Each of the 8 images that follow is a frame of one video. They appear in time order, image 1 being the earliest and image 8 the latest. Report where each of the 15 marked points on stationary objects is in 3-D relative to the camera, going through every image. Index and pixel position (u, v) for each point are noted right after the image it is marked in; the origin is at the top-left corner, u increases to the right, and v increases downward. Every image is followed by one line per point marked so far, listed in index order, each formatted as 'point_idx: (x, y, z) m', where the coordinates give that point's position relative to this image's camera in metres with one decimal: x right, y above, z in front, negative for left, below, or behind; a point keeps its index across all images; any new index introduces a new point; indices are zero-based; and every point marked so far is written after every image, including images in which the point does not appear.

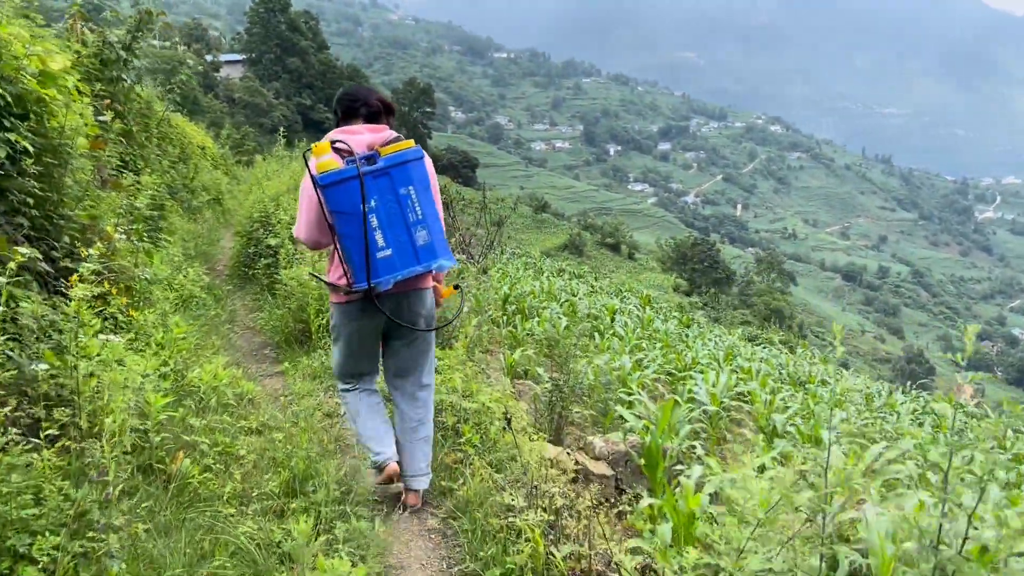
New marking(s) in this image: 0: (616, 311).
0: (+1.3, -0.3, +10.3) m
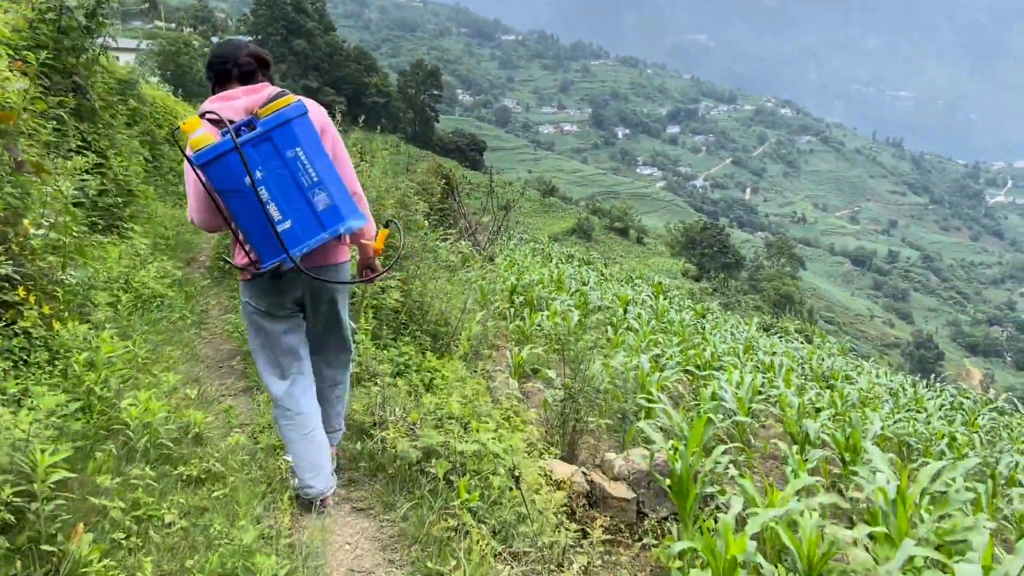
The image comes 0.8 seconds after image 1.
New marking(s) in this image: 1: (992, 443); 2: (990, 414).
0: (+1.4, -0.2, +9.8) m
1: (+4.2, -1.3, +7.4) m
2: (+5.4, -1.4, +9.6) m
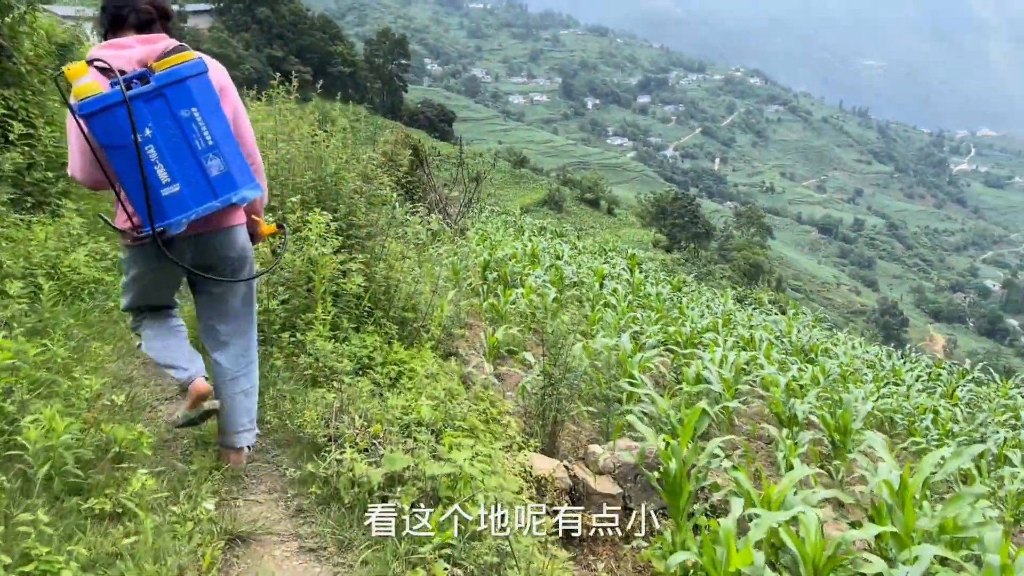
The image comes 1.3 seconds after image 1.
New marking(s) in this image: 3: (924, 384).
0: (+1.1, +0.1, +9.6) m
1: (+3.9, -1.1, +7.2) m
2: (+5.1, -1.1, +9.6) m
3: (+4.5, -1.1, +9.3) m
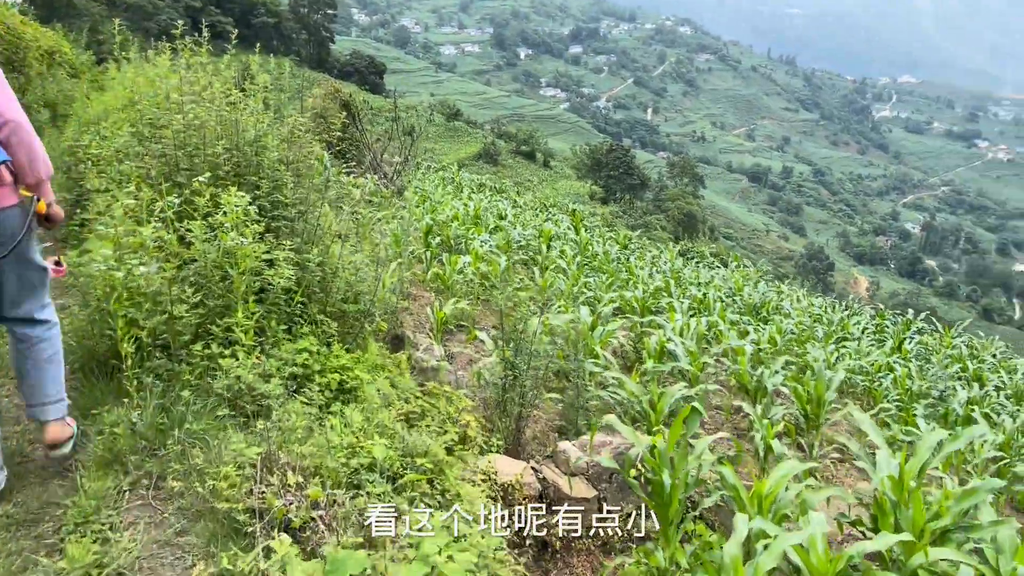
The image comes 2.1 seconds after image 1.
0: (+0.4, +0.6, +9.2) m
1: (+3.5, -0.7, +7.2) m
2: (+4.5, -0.5, +9.6) m
3: (+3.9, -0.5, +9.2) m
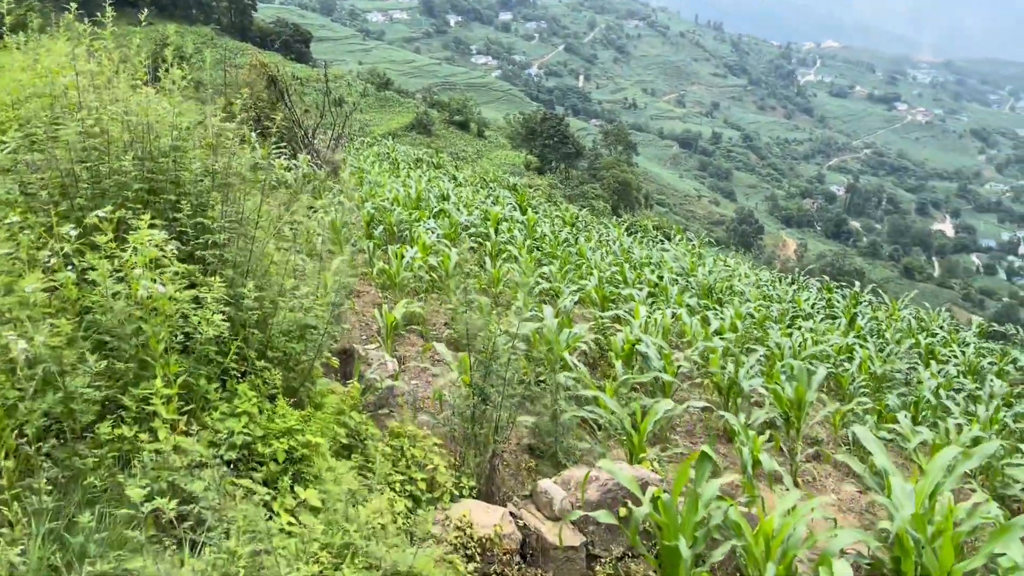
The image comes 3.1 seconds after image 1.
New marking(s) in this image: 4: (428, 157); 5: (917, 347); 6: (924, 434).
0: (-0.1, +0.7, +8.8) m
1: (+3.1, -0.5, +7.0) m
2: (+3.9, -0.3, +9.5) m
3: (+3.4, -0.3, +9.1) m
4: (-1.9, +3.0, +19.6) m
5: (+3.9, -0.6, +8.2) m
6: (+2.0, -0.7, +4.2) m
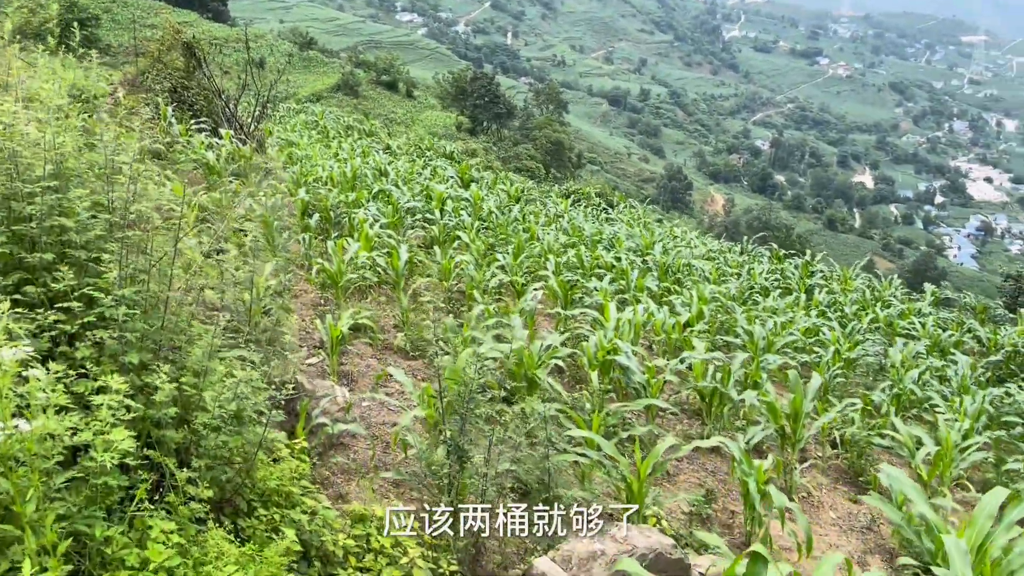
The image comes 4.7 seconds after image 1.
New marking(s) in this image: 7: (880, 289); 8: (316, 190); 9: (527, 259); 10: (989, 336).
0: (-0.7, +0.9, +8.3) m
1: (+2.7, -0.3, +6.8) m
2: (+3.4, +0.1, +9.3) m
3: (+2.8, 0.0, +8.9) m
4: (-3.4, +3.6, +18.7) m
5: (+3.4, -0.3, +8.0) m
6: (+1.9, -0.7, +3.9) m
7: (+4.2, 0.0, +9.6) m
8: (-1.6, +0.8, +7.0) m
9: (+0.1, +0.2, +6.3) m
10: (+4.5, -0.4, +8.0) m
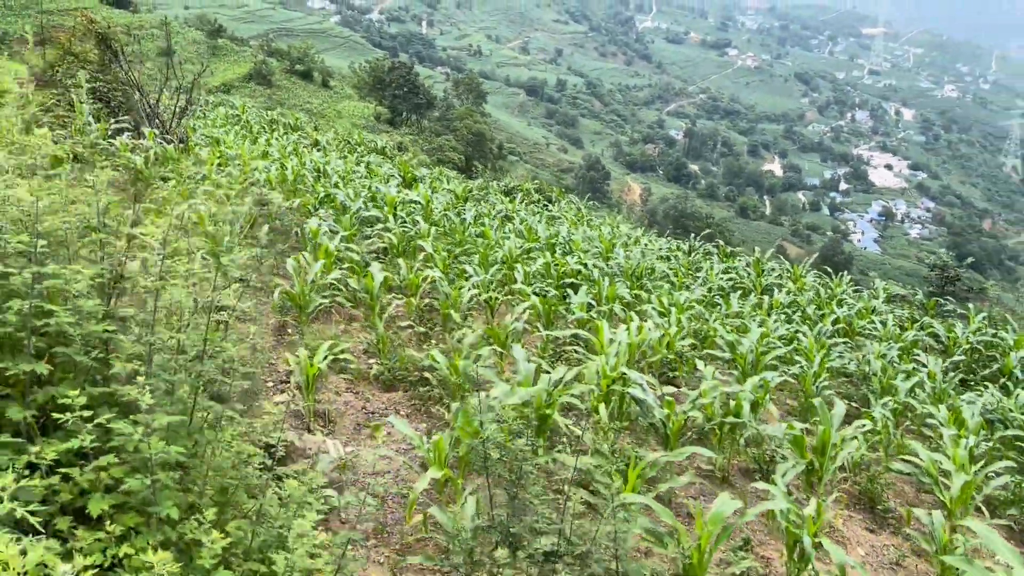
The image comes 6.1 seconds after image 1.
0: (-1.1, +0.8, +7.8) m
1: (+2.4, -0.4, +6.7) m
2: (+2.8, +0.1, +9.2) m
3: (+2.3, 0.0, +8.7) m
4: (-4.8, +3.6, +17.9) m
5: (+3.0, -0.3, +7.9) m
6: (+1.9, -0.8, +3.7) m
7: (+3.6, 0.0, +9.6) m
8: (-1.9, +0.7, +6.5) m
9: (-0.1, +0.1, +5.9) m
10: (+4.1, -0.4, +8.0) m
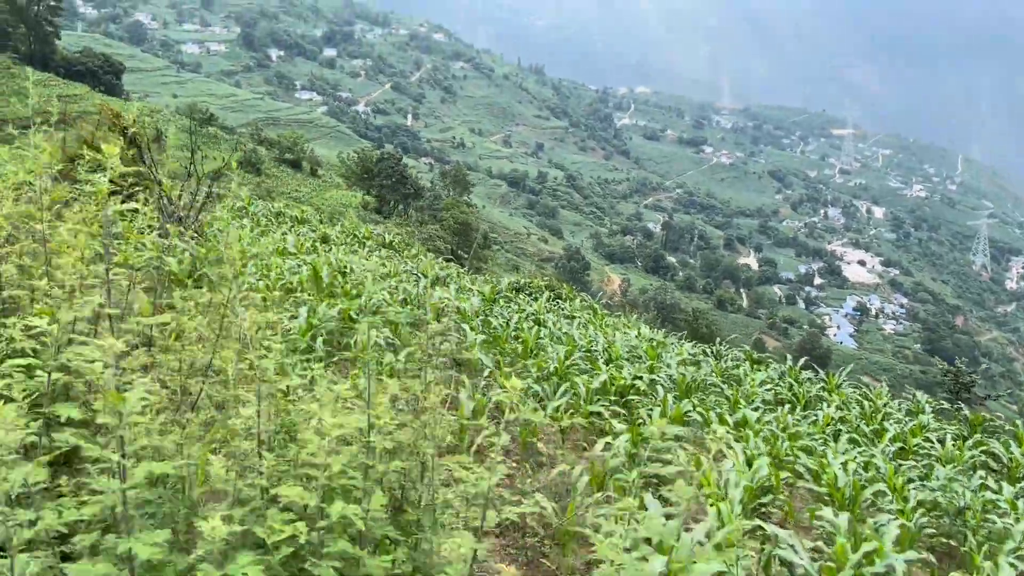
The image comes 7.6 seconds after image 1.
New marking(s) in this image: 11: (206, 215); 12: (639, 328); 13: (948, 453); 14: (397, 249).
0: (-0.7, -0.2, +7.5) m
1: (+2.8, -1.3, +6.3) m
2: (+3.2, -1.1, +8.9) m
3: (+2.7, -1.1, +8.4) m
4: (-4.7, +1.6, +17.7) m
5: (+3.4, -1.4, +7.6) m
6: (+2.4, -1.4, +3.3) m
7: (+4.0, -1.2, +9.3) m
8: (-1.5, -0.1, +6.1) m
9: (+0.3, -0.6, +5.6) m
10: (+4.5, -1.5, +7.7) m
11: (-3.7, +0.9, +10.4) m
12: (+1.8, -0.6, +11.9) m
13: (+3.7, -1.4, +7.2) m
14: (-1.9, +0.7, +15.3) m
